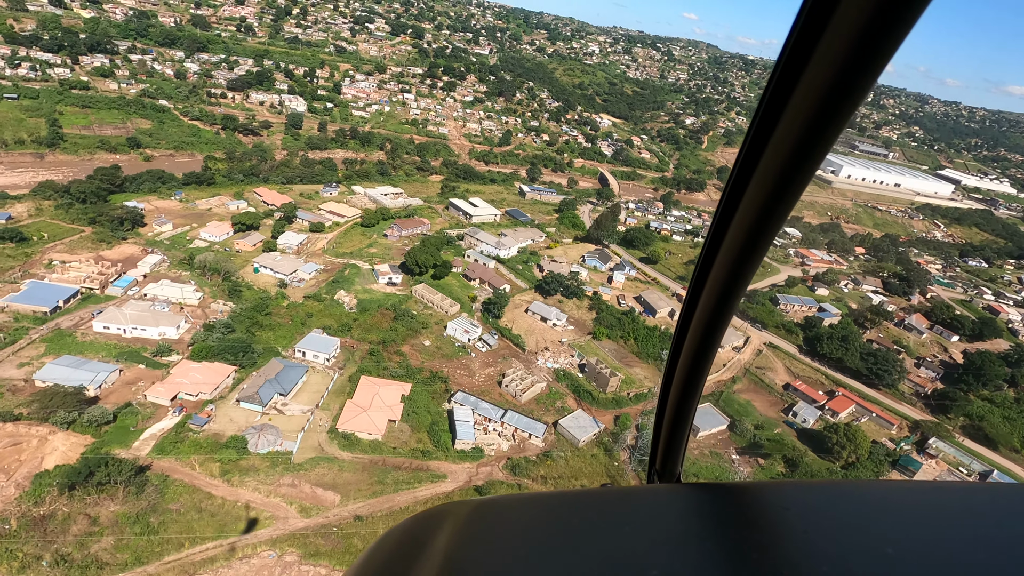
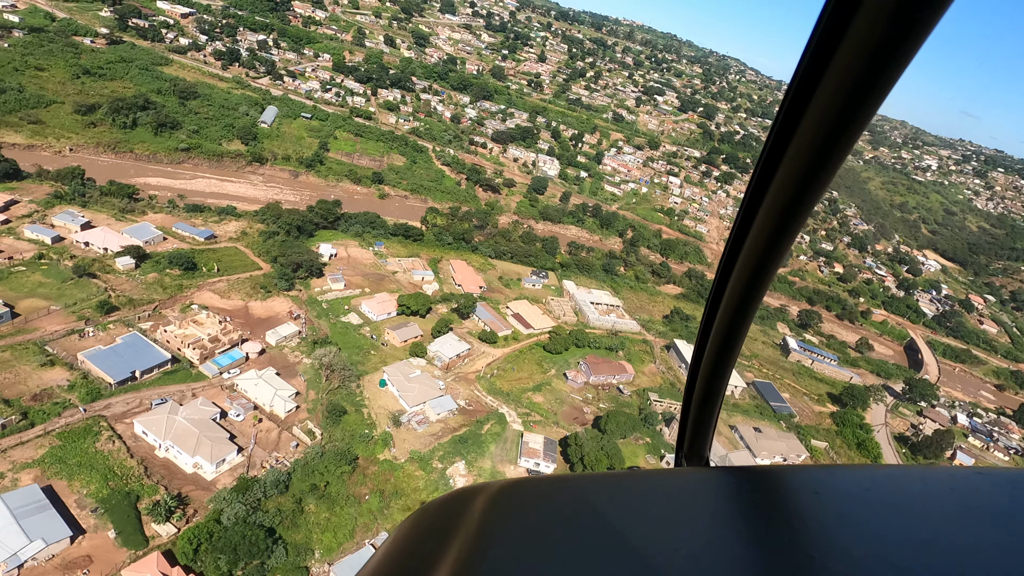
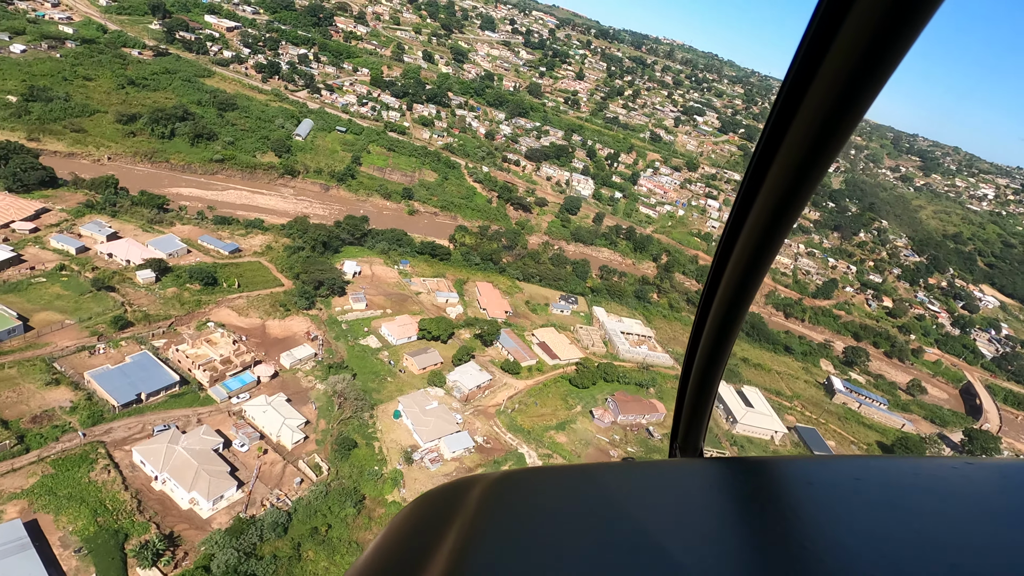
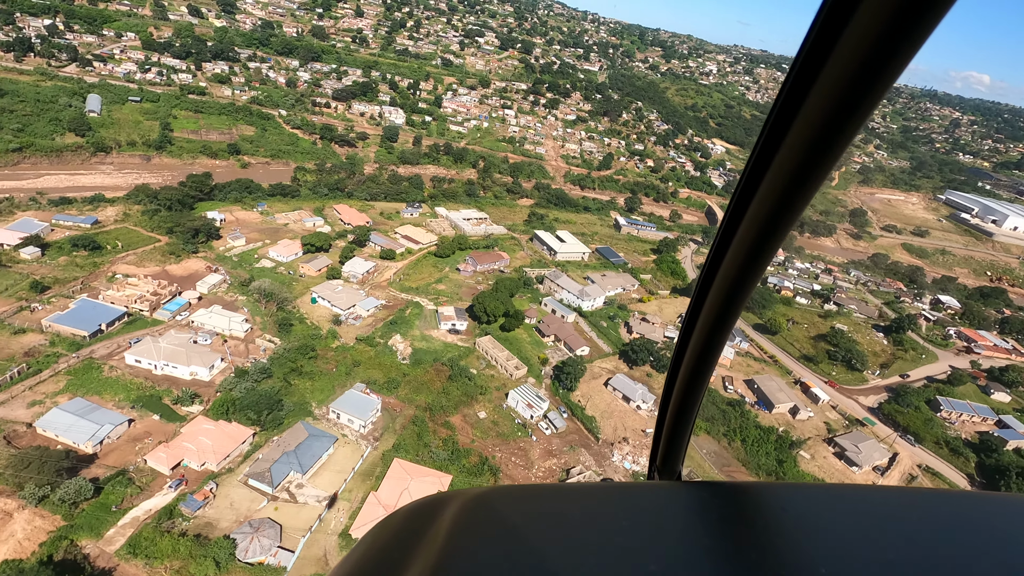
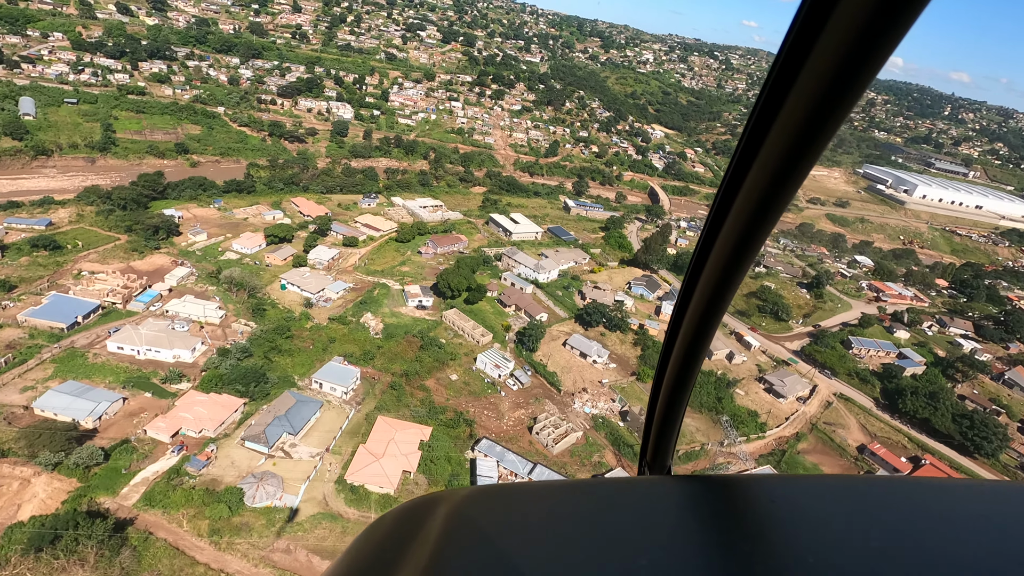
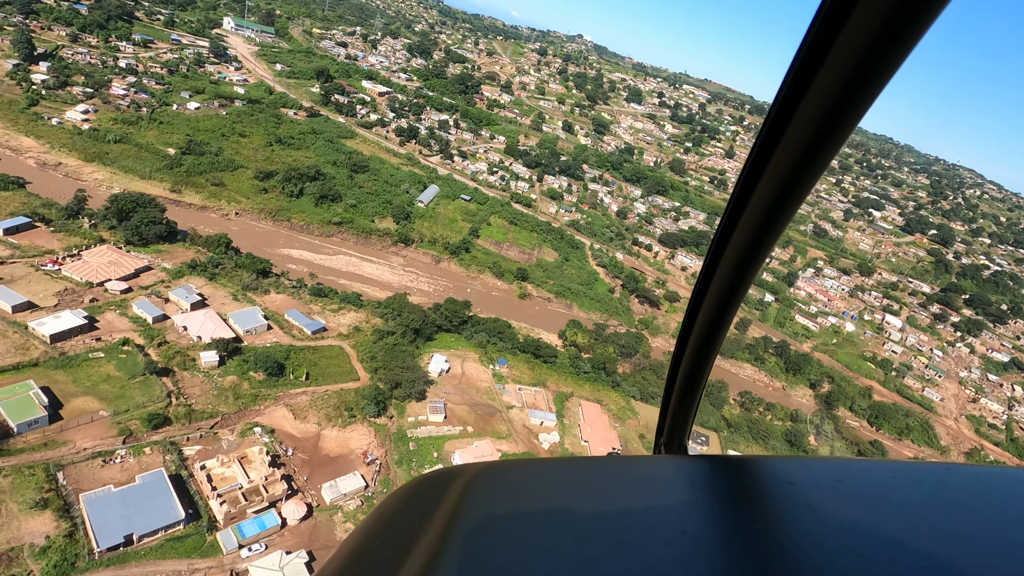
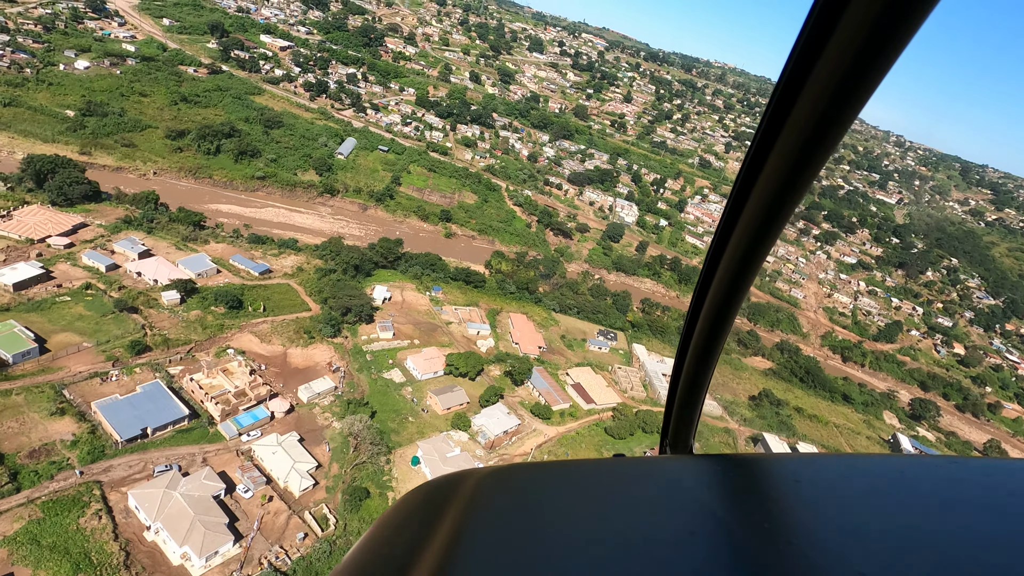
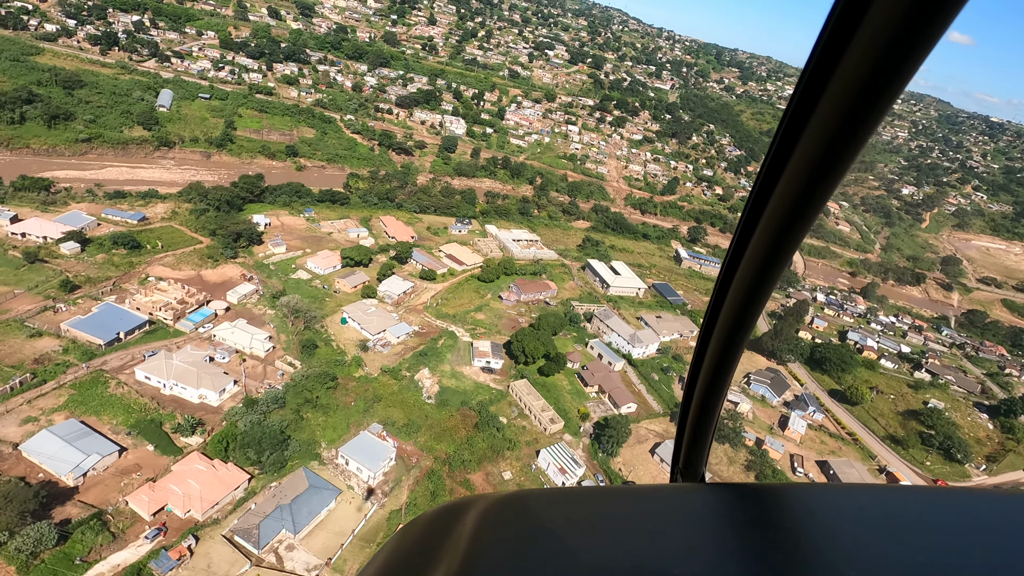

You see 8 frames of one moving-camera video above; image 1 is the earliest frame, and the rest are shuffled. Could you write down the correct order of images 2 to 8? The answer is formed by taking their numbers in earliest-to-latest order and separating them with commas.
5, 4, 8, 2, 3, 7, 6
